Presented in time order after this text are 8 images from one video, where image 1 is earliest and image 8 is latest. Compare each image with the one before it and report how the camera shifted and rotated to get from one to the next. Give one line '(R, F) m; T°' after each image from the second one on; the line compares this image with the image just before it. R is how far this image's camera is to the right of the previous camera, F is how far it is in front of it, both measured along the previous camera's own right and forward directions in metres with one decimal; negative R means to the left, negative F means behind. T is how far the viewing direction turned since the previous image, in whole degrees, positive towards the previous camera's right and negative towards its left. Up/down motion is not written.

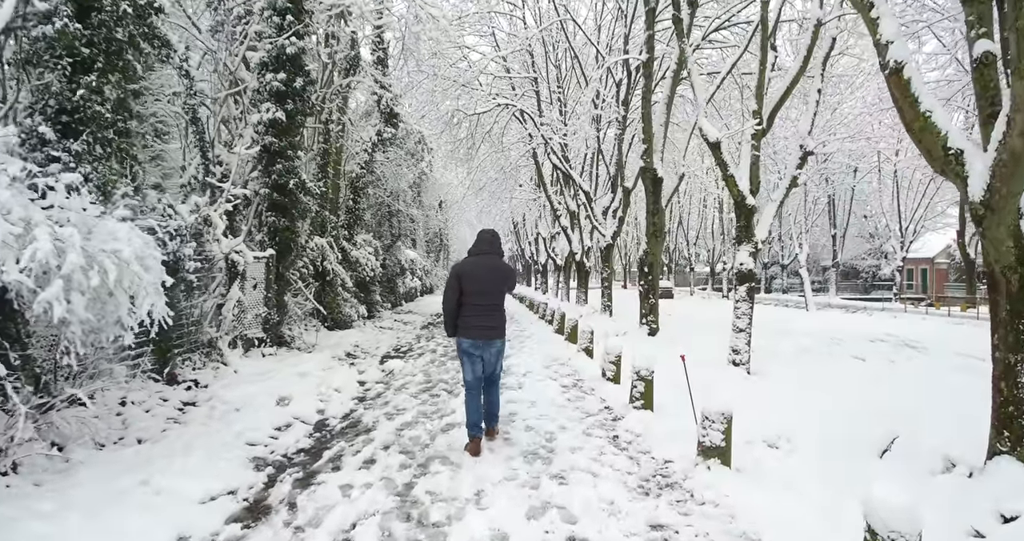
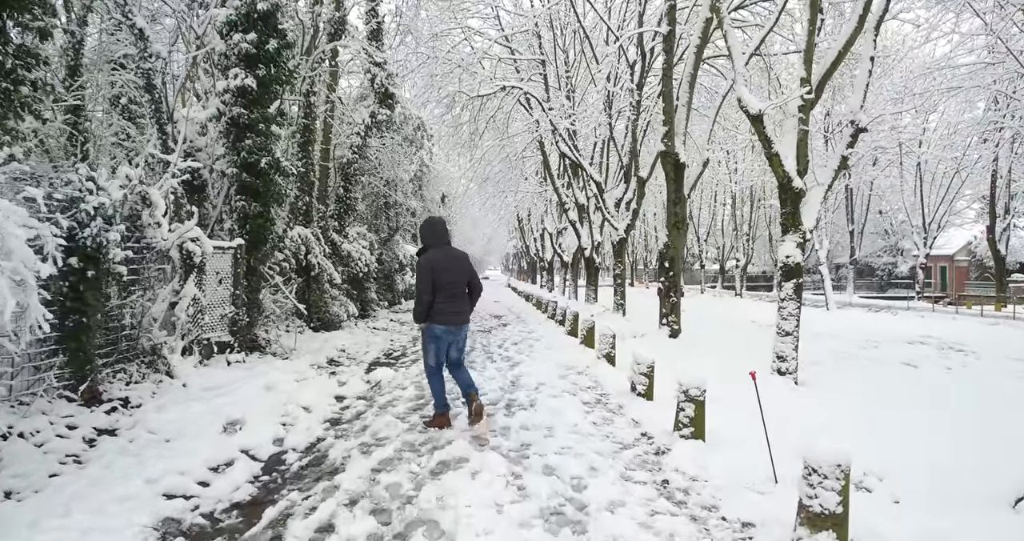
(-0.1, +1.4) m; 0°
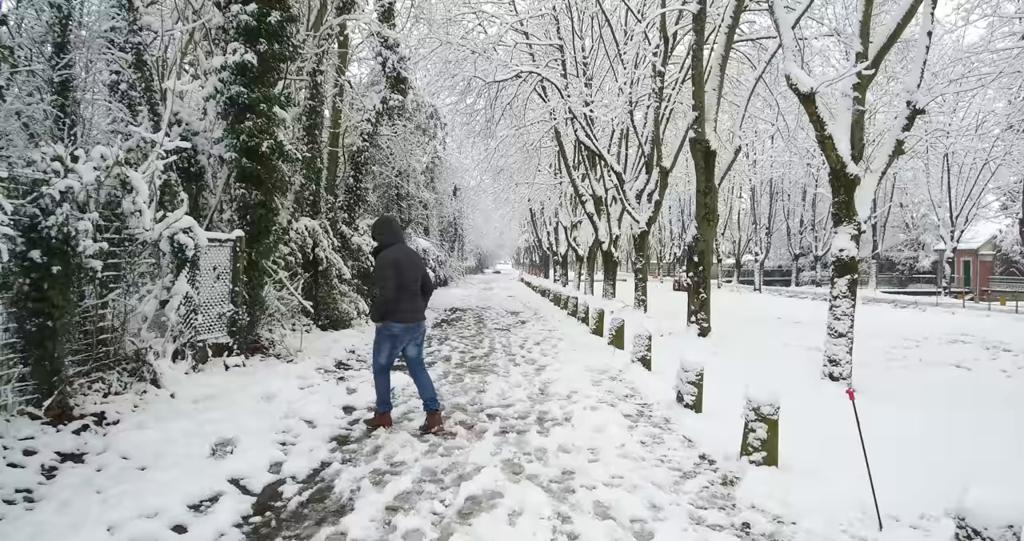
(-0.2, +0.8) m; -1°
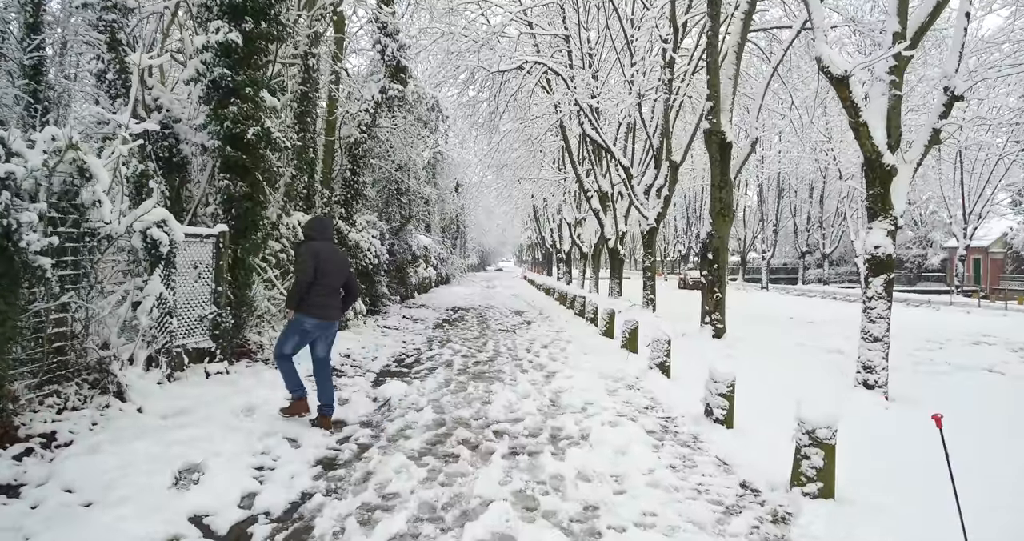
(-0.1, +0.6) m; 0°
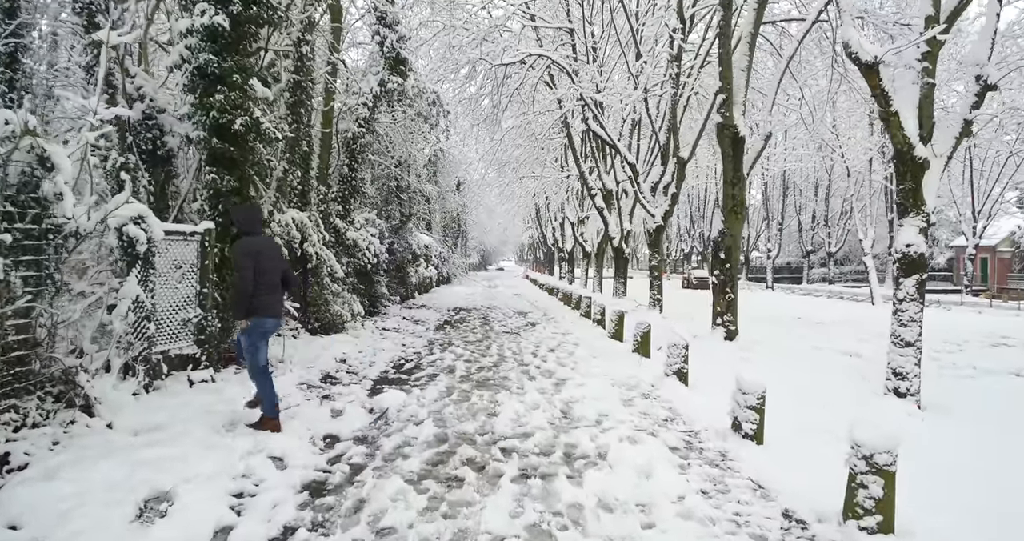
(-0.1, +0.5) m; 0°
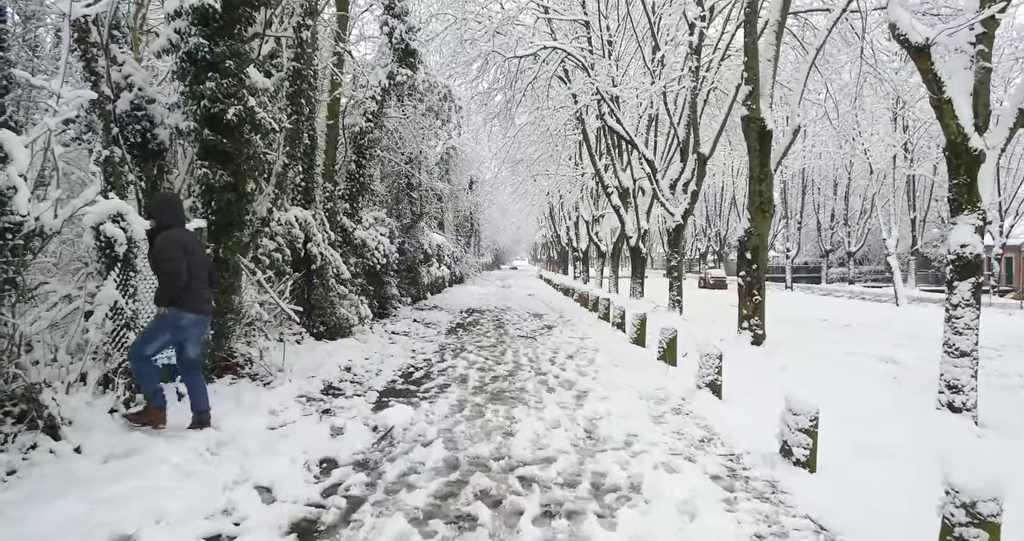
(-0.1, +0.6) m; -1°
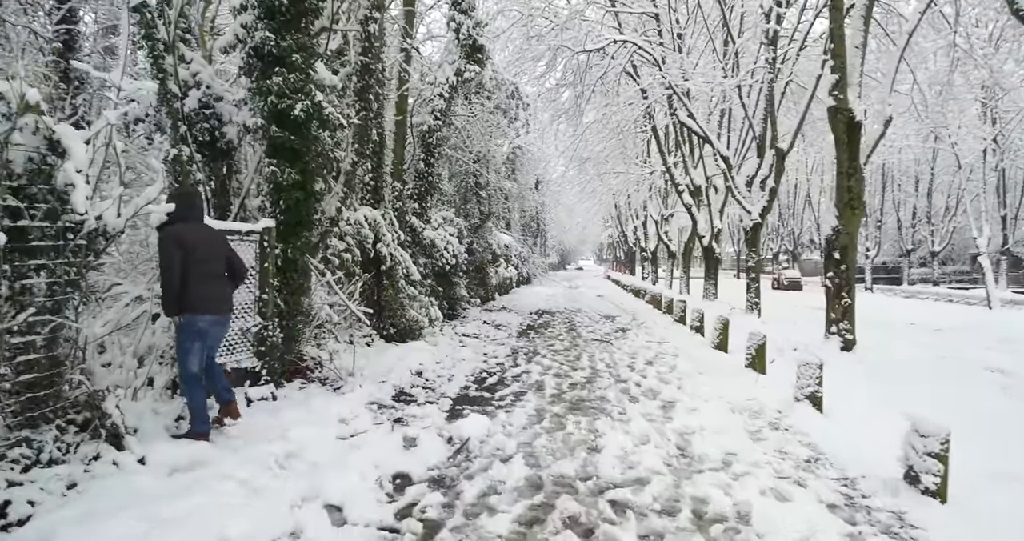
(-0.2, +0.5) m; -7°
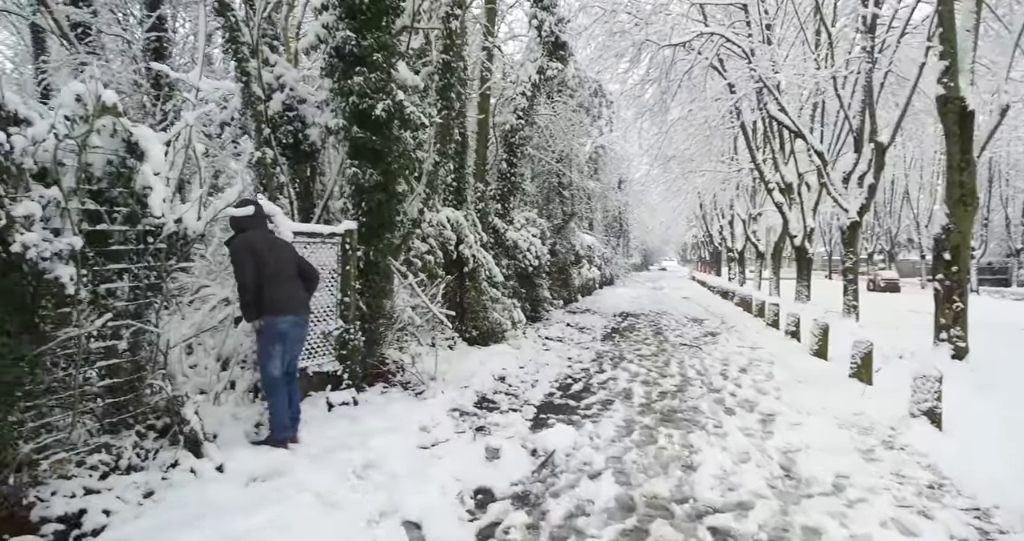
(0.0, +0.4) m; -9°
